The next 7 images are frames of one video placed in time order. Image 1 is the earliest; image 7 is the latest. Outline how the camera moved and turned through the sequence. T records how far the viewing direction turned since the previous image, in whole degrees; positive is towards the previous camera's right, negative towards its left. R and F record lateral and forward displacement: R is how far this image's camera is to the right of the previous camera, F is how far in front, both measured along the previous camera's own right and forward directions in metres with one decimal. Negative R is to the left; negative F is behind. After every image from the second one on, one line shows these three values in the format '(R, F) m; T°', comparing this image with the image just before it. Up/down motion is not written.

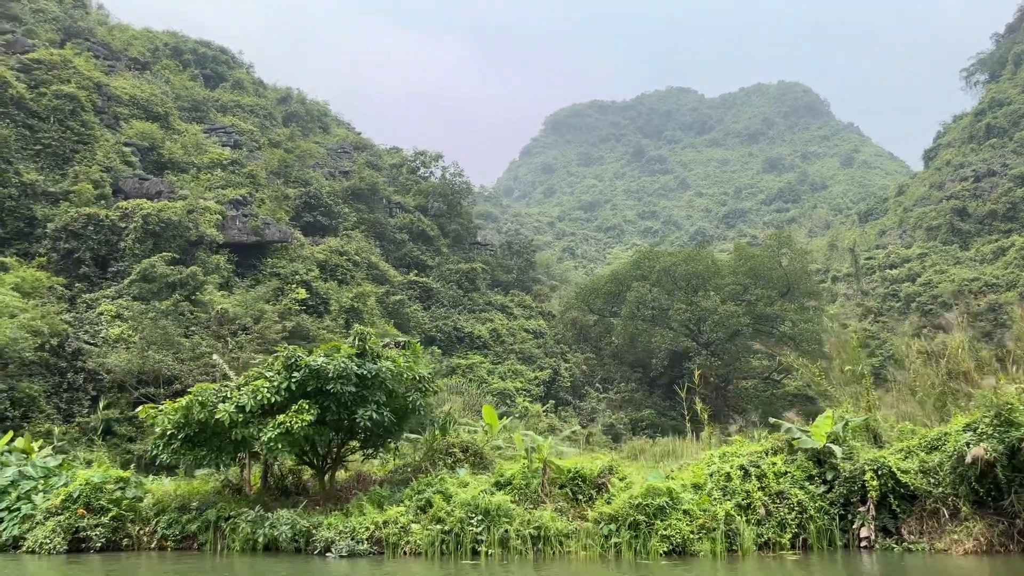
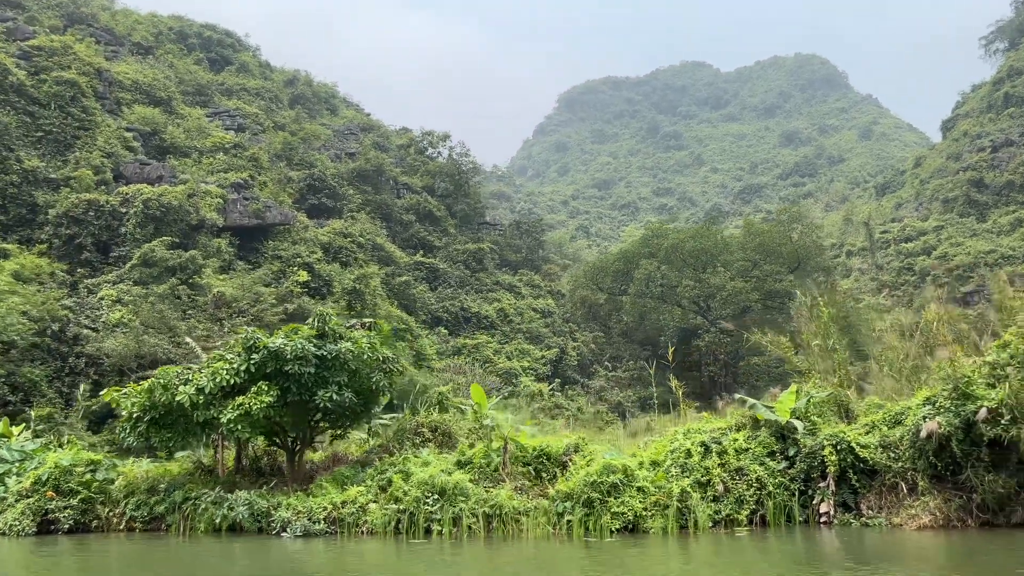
(+0.4, 0.0) m; -1°
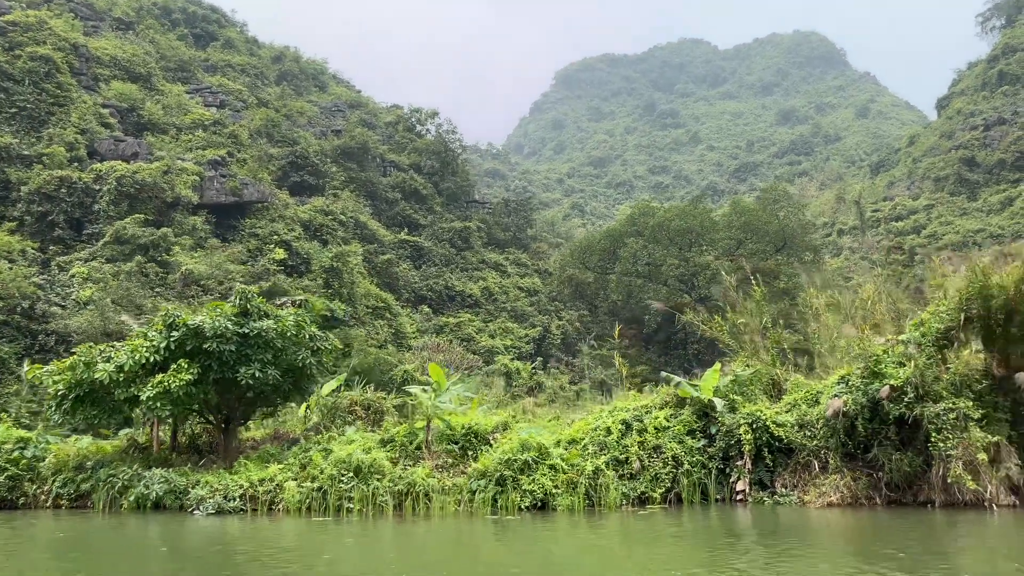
(+0.5, 0.0) m; 0°
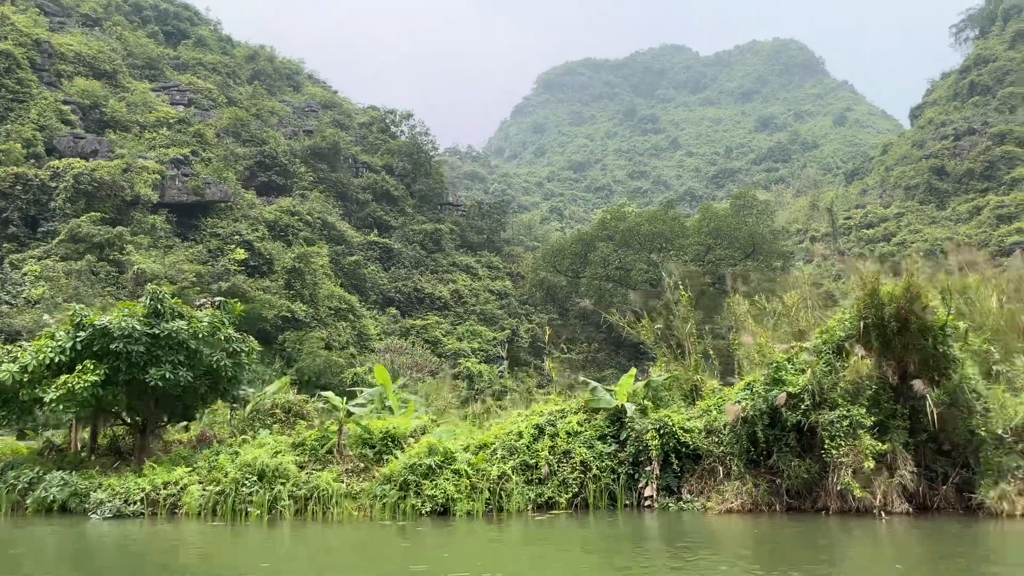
(+0.4, 0.0) m; +1°
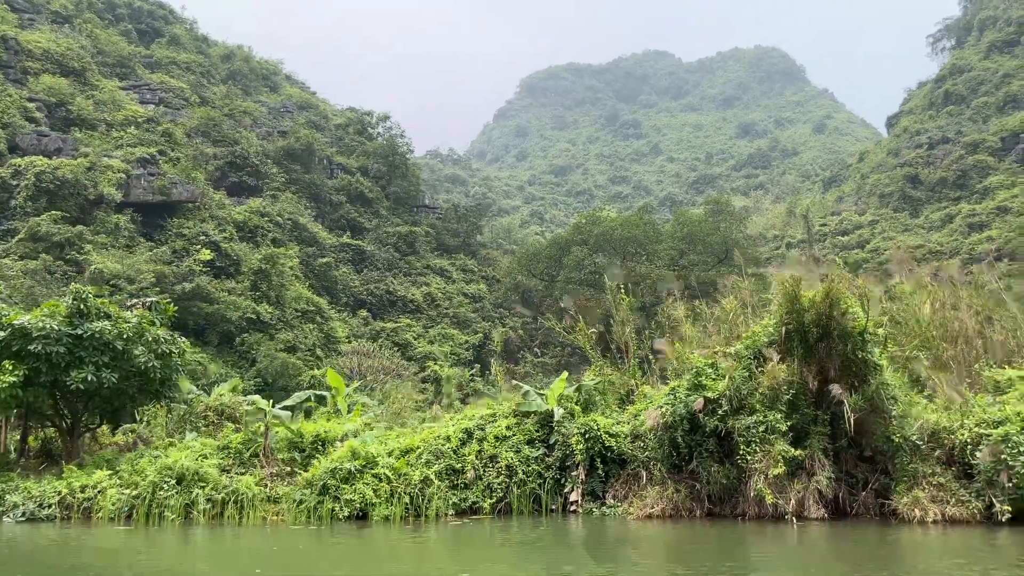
(+0.3, 0.0) m; +1°
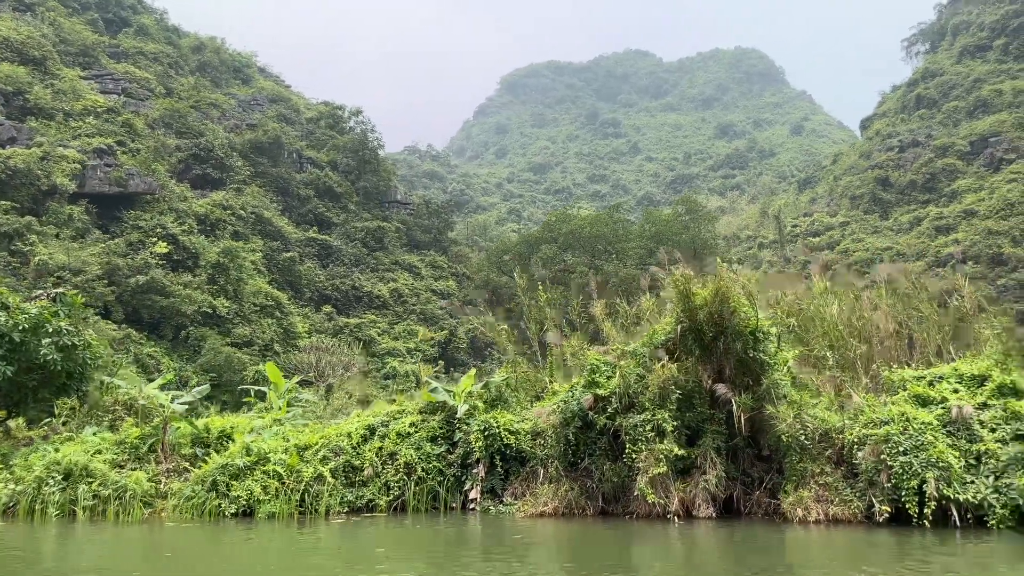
(+0.5, +0.1) m; +1°
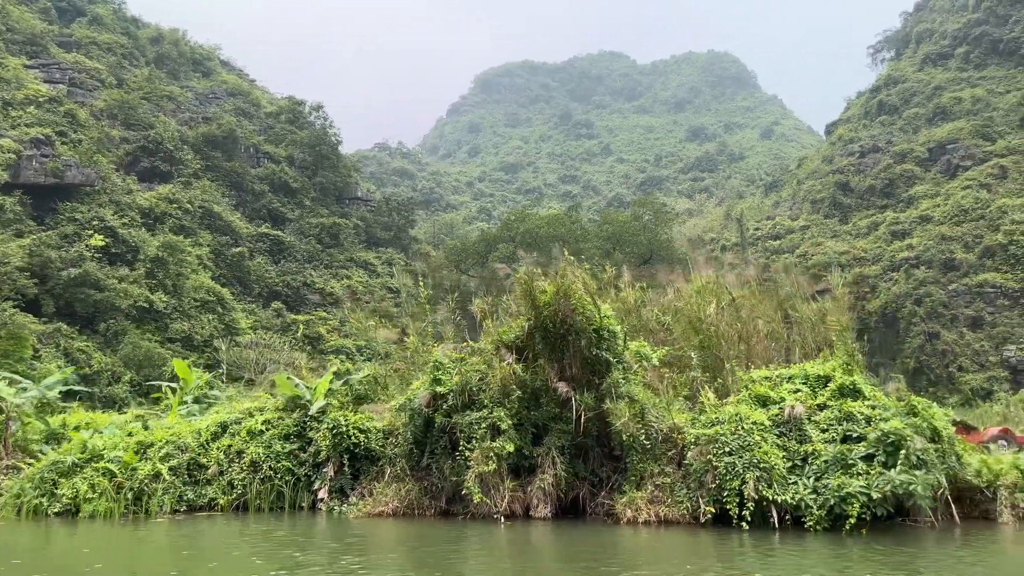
(+0.7, +0.1) m; +2°
